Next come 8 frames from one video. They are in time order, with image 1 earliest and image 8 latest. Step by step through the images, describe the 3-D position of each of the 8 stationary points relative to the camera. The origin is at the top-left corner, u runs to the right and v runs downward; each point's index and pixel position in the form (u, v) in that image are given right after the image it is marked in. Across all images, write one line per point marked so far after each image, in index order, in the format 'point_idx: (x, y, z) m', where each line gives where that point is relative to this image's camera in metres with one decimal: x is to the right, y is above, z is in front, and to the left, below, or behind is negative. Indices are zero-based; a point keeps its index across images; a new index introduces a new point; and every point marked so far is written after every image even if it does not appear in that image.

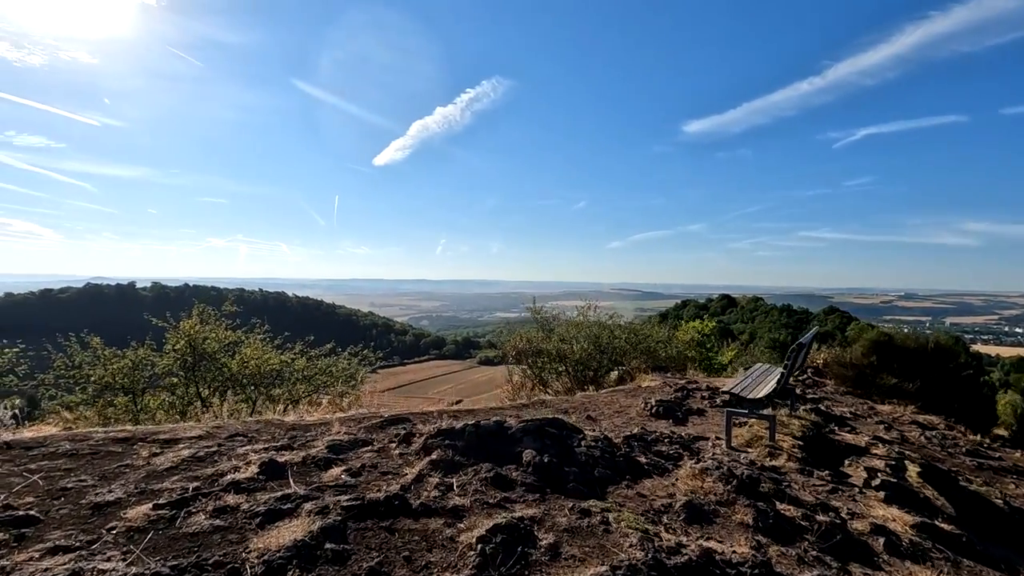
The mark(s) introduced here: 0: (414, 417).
0: (-1.1, -1.5, +6.2) m
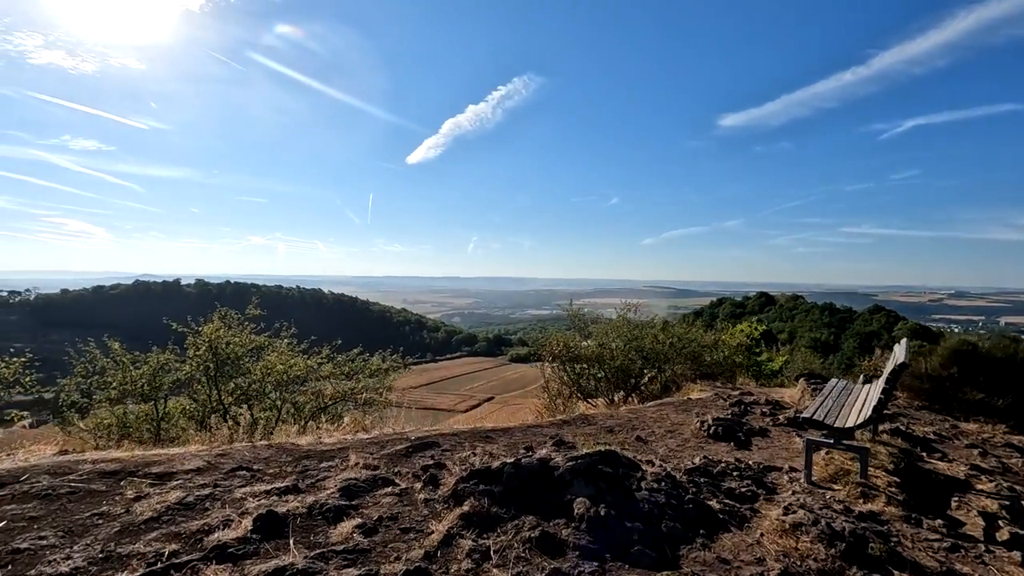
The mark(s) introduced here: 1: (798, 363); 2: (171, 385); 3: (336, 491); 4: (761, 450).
0: (-0.7, -1.6, +5.5) m
1: (+10.5, -2.8, +19.7) m
2: (-5.9, -1.7, +9.1) m
3: (-1.2, -1.3, +3.5) m
4: (+3.1, -2.0, +6.7) m
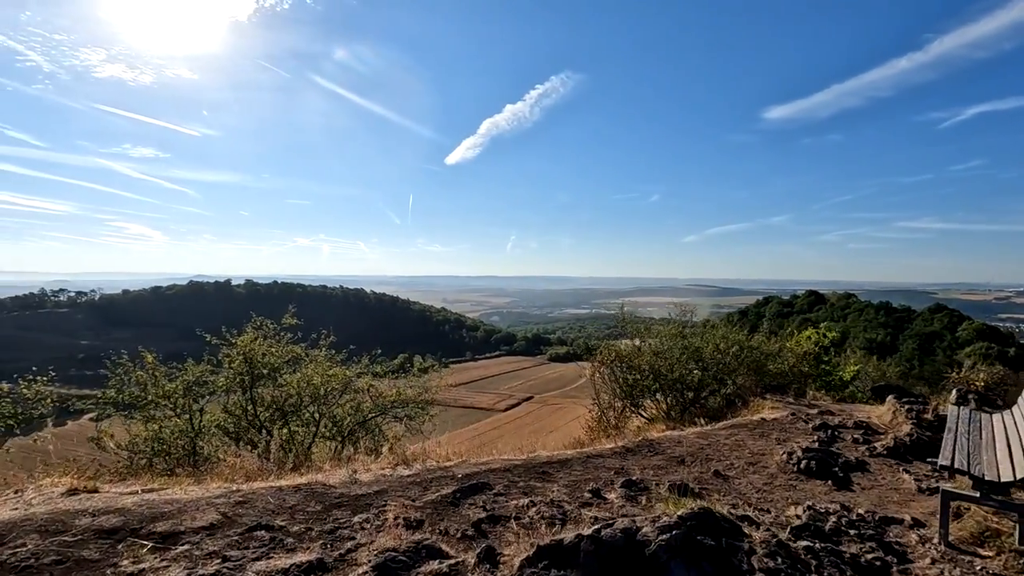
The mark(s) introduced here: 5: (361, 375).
0: (-0.1, -1.7, +4.7) m
1: (+12.1, -2.9, +18.2) m
2: (-5.1, -1.8, +8.7) m
3: (-0.7, -1.5, +2.8) m
4: (+3.7, -2.1, +5.6) m
5: (-2.9, -1.7, +10.5) m
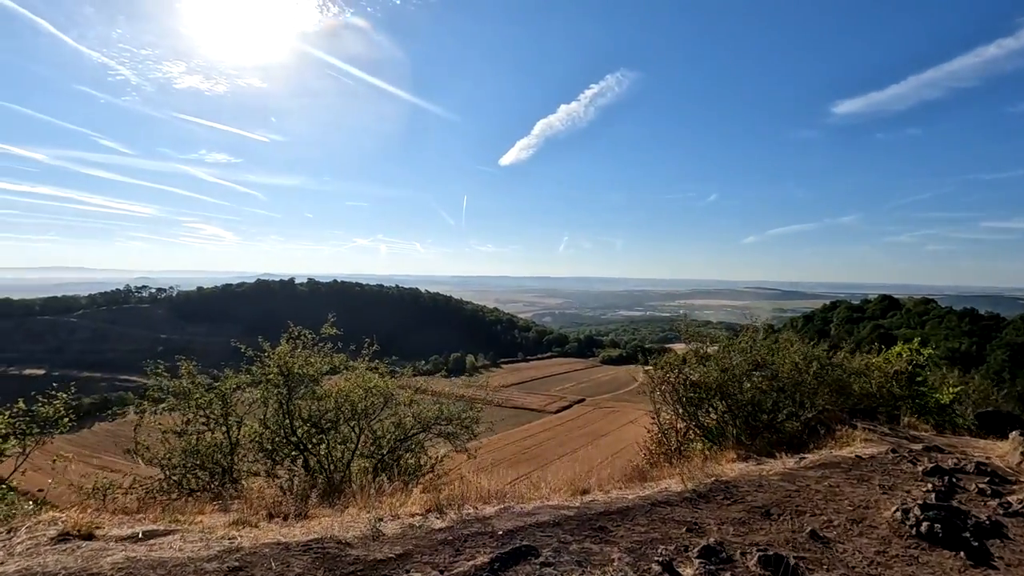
0: (+0.2, -1.9, +3.9) m
1: (+13.7, -3.2, +16.1) m
2: (-4.3, -2.0, +8.4) m
3: (-0.6, -1.6, +2.1) m
4: (+4.1, -2.3, +4.4) m
5: (-2.0, -1.8, +9.9) m
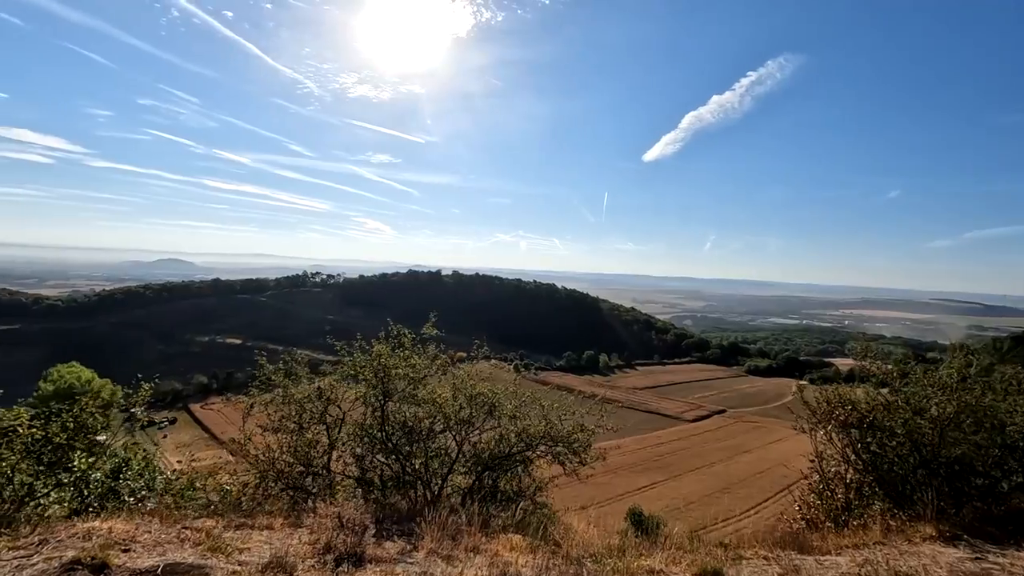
0: (+0.6, -2.0, +2.6) m
1: (+16.6, -3.8, +11.0) m
2: (-2.7, -1.9, +8.1) m
3: (-0.6, -1.7, +1.0) m
4: (+4.5, -2.6, +2.1) m
5: (0.0, -1.8, +8.9) m
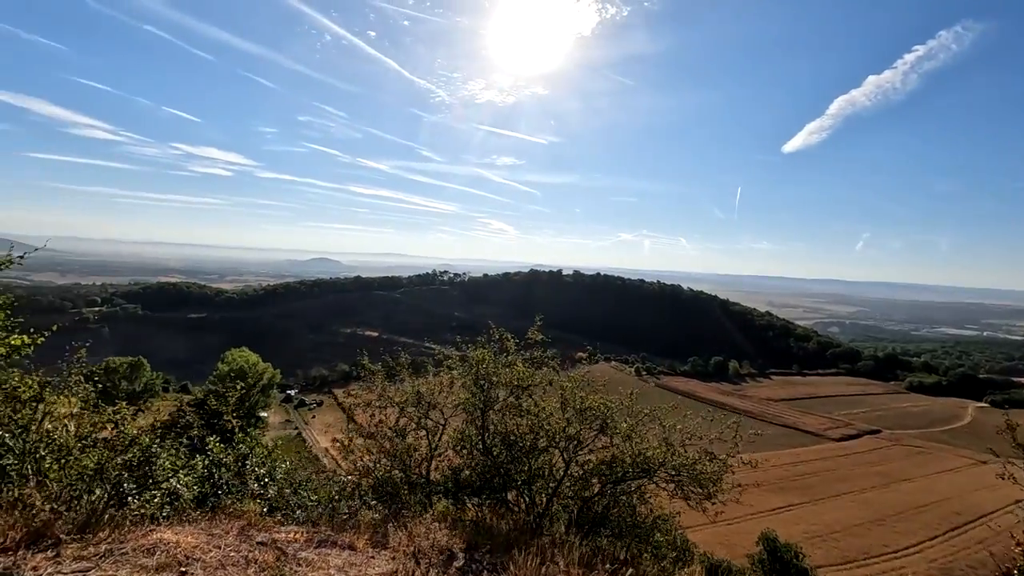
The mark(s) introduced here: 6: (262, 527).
0: (+0.9, -2.0, +1.6) m
1: (+18.4, -4.1, +6.2) m
2: (-1.1, -1.8, +7.6) m
3: (-0.6, -1.7, +0.3) m
4: (+4.6, -2.7, +0.3) m
5: (+1.7, -1.8, +7.9) m
6: (-2.3, -2.2, +4.9) m
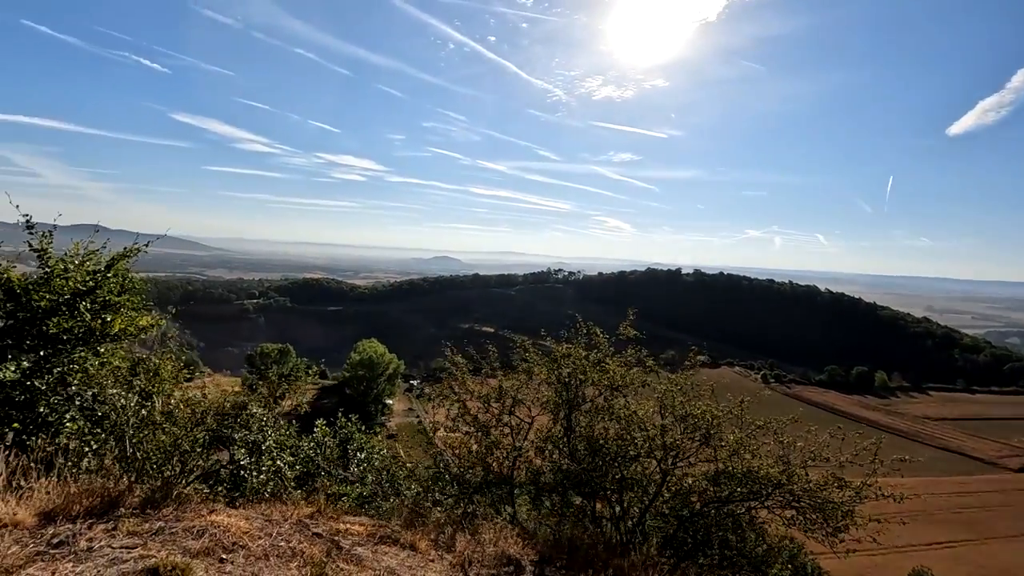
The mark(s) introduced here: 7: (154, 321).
0: (+0.8, -1.9, +0.9) m
1: (+18.8, -4.2, +1.8) m
2: (+0.1, -1.7, +7.2) m
3: (-1.0, -1.6, 0.0) m
4: (+4.1, -2.6, -1.2) m
5: (+2.9, -1.7, +6.9) m
6: (-1.6, -2.0, +4.8) m
7: (-5.8, -0.5, +8.5) m
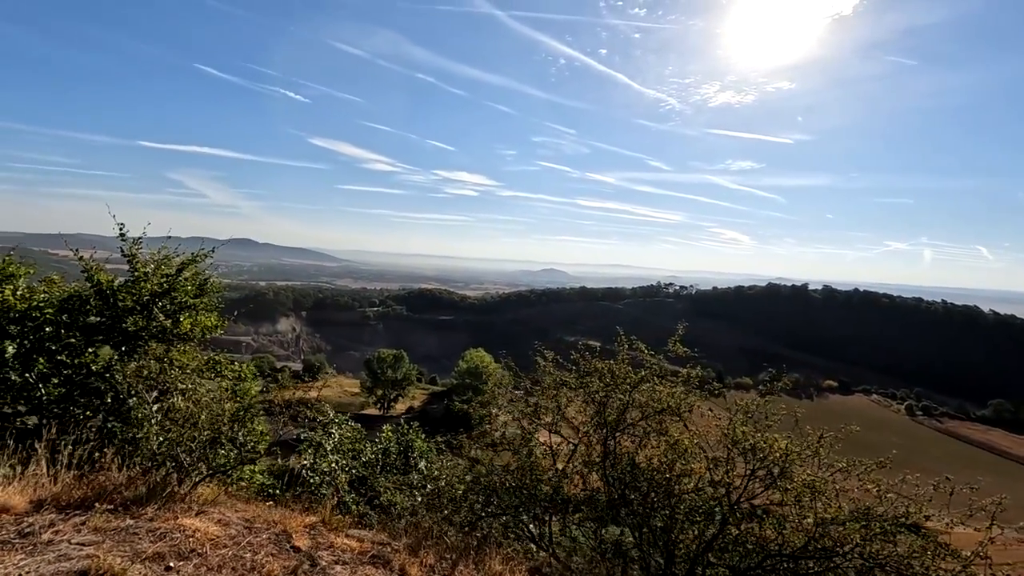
0: (0.0, -1.9, +0.3) m
1: (+17.8, -4.5, -2.4) m
2: (+0.6, -1.8, +6.7) m
3: (-1.9, -1.5, -0.2) m
4: (+2.8, -2.6, -2.4) m
5: (+3.2, -1.9, +5.8) m
6: (-1.6, -2.1, +4.6) m
7: (-4.9, -0.6, +9.1) m
